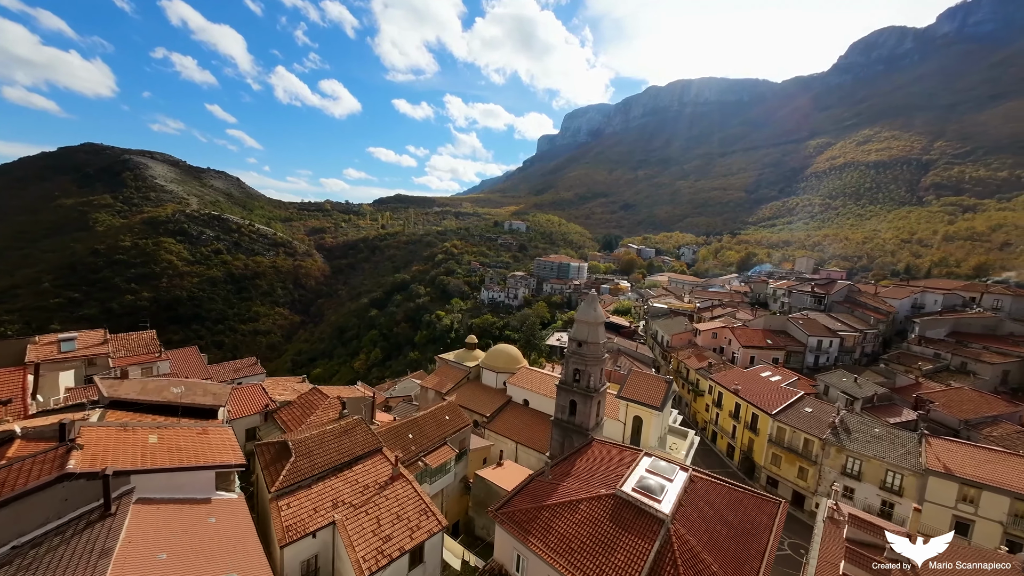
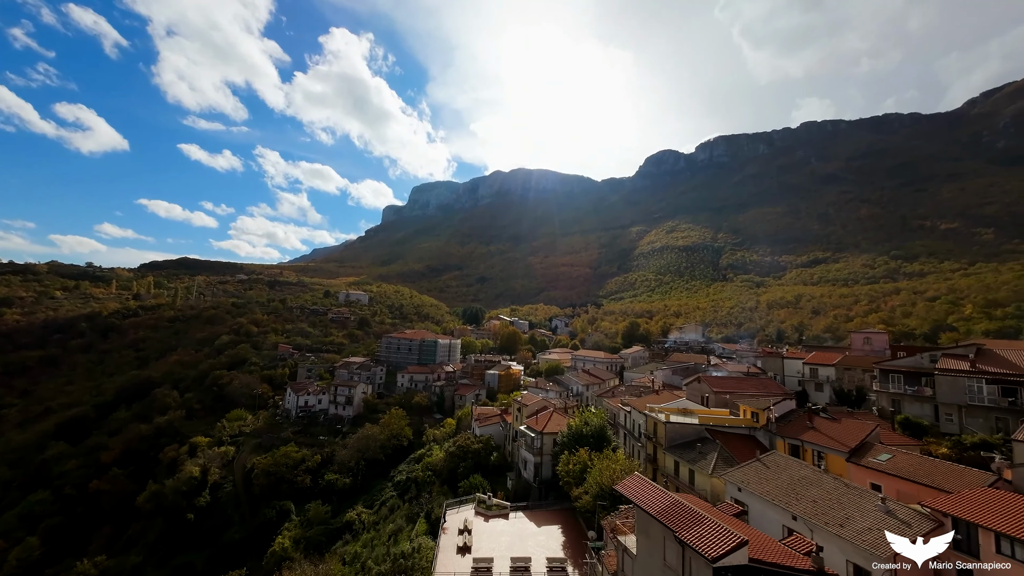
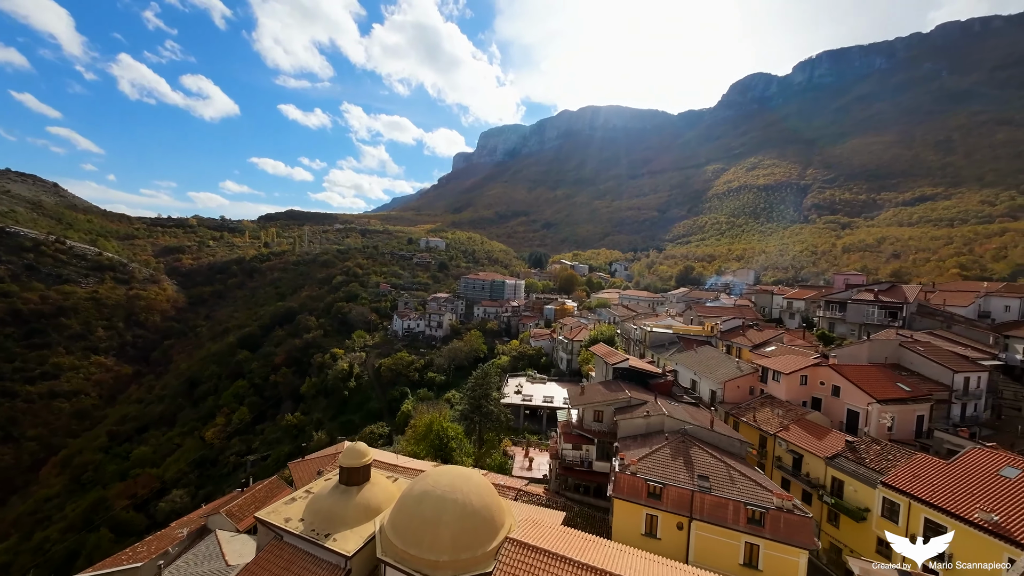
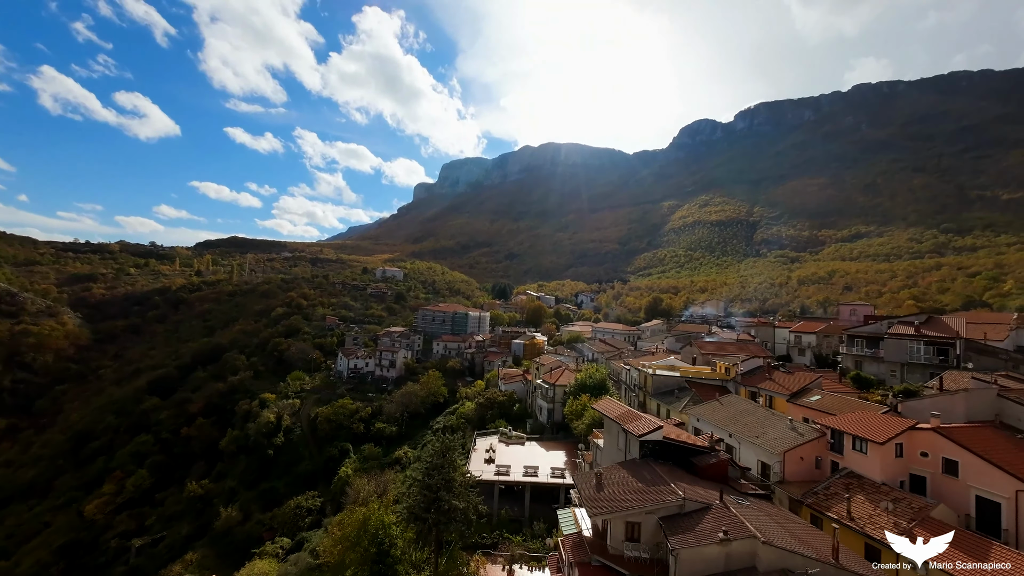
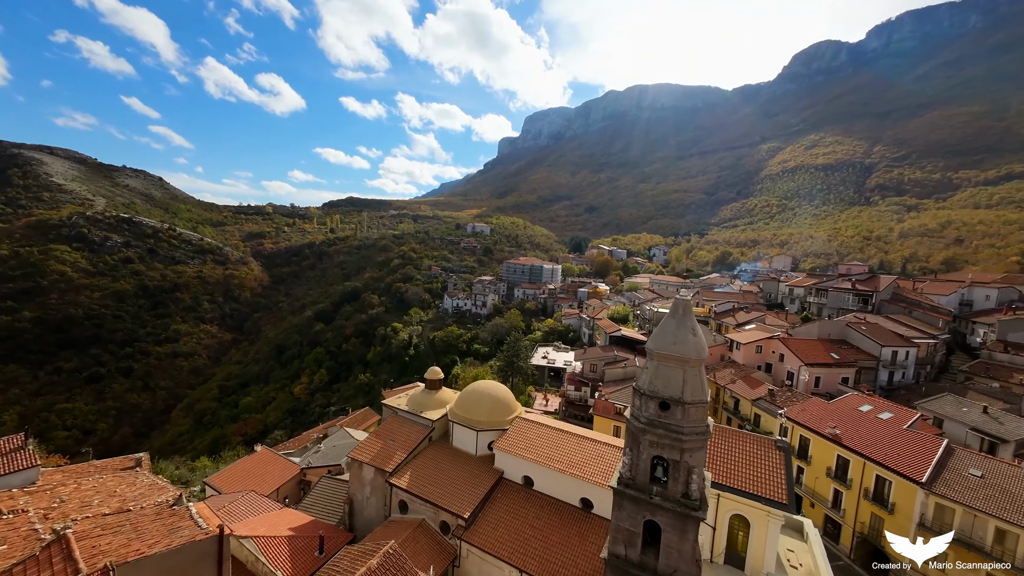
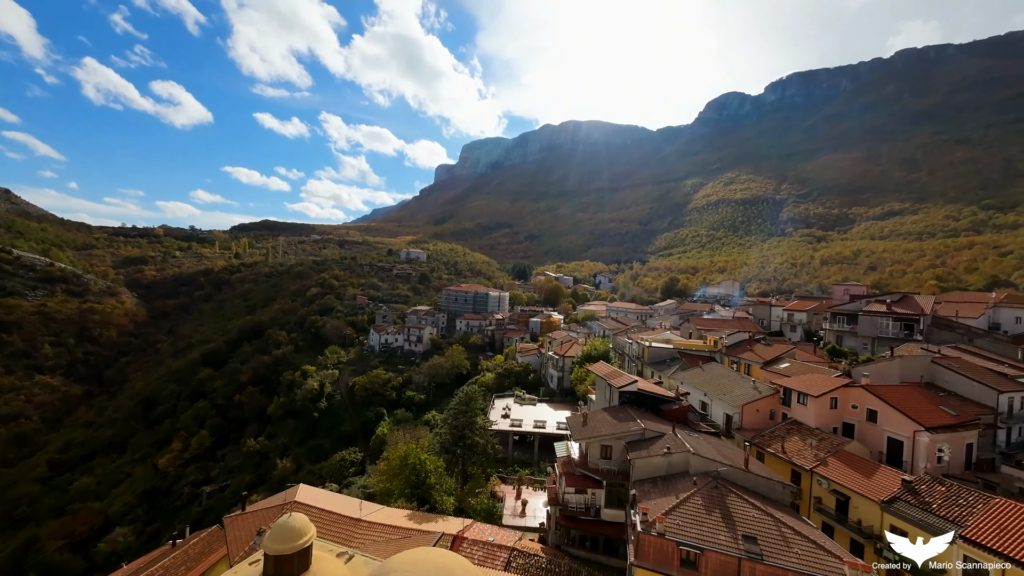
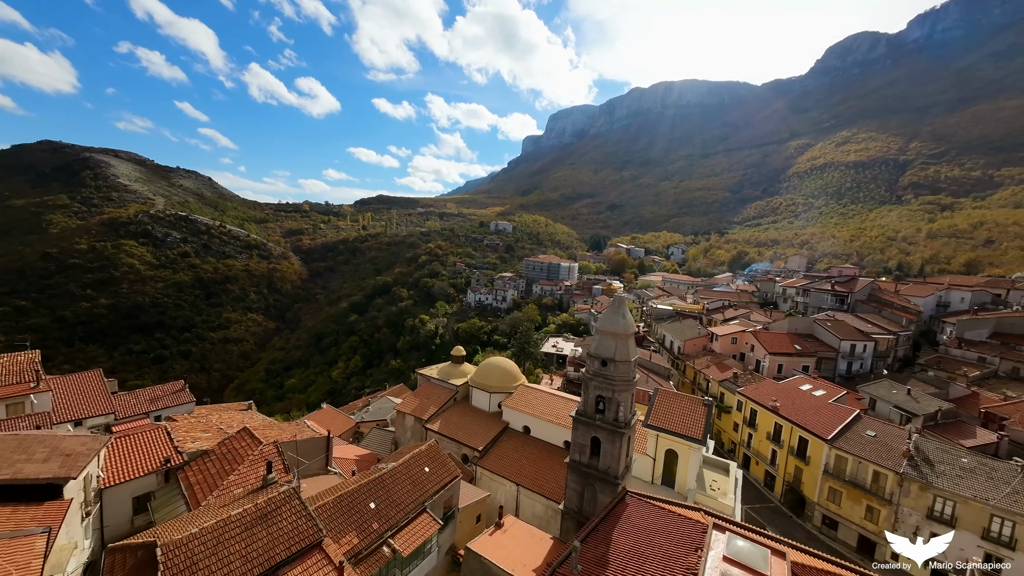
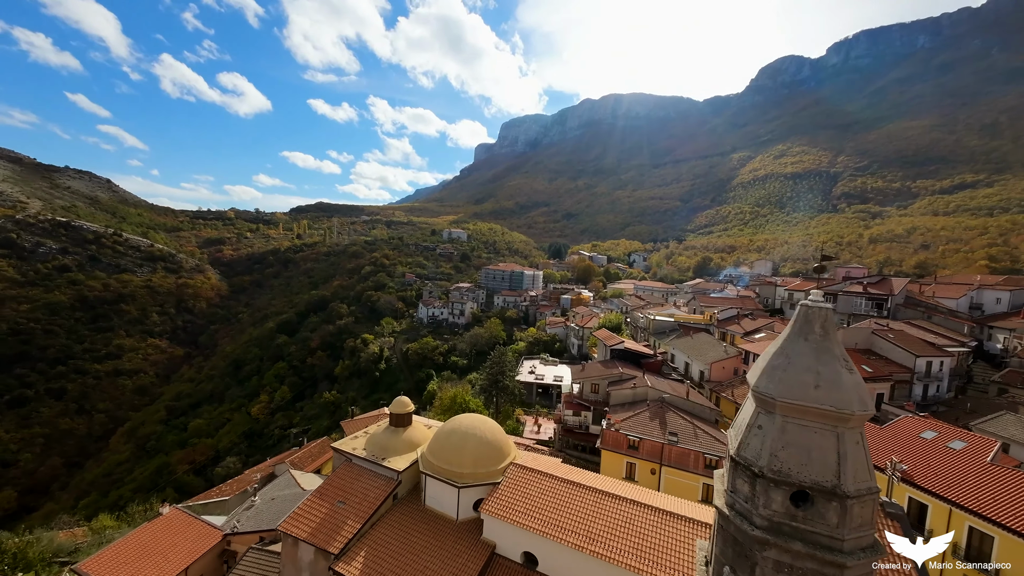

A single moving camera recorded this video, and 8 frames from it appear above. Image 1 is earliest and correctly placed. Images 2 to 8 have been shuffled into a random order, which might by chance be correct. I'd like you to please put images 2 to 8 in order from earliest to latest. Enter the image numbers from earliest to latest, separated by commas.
7, 5, 8, 3, 6, 4, 2
